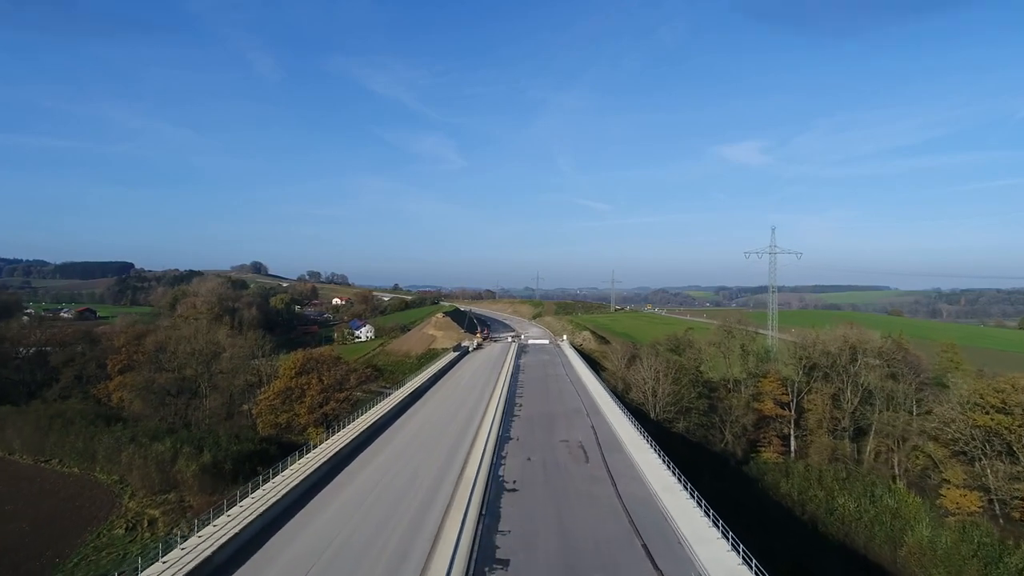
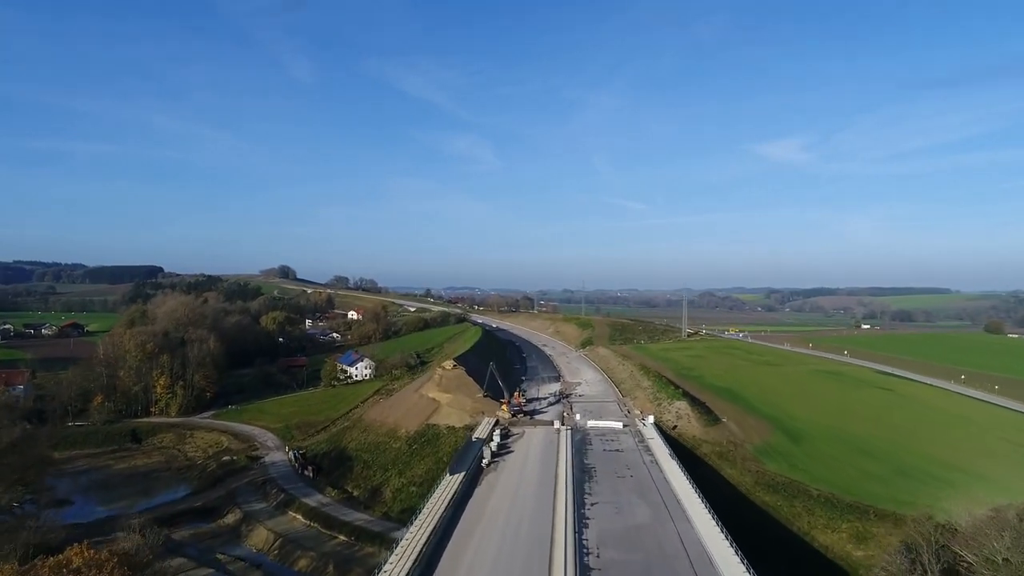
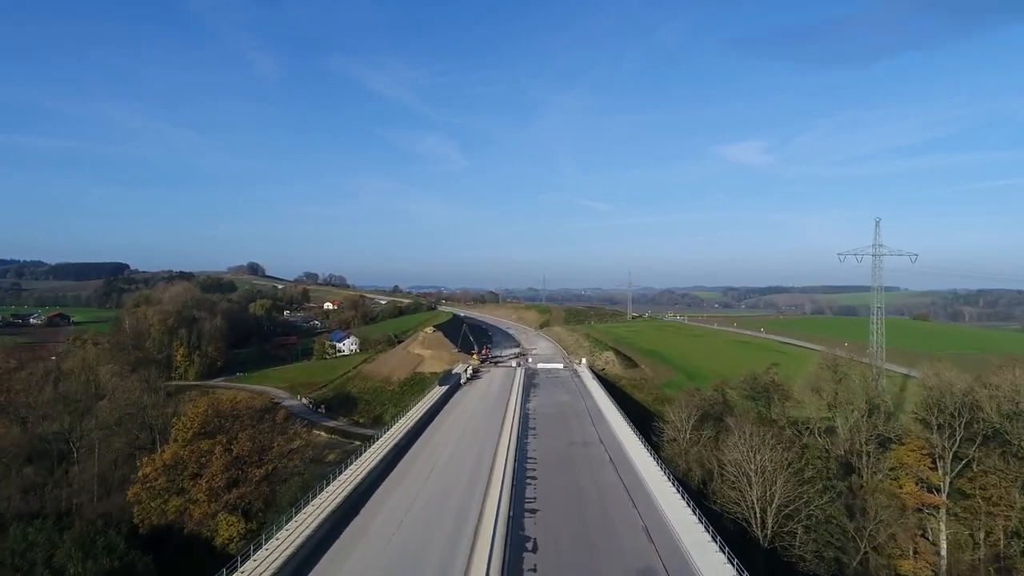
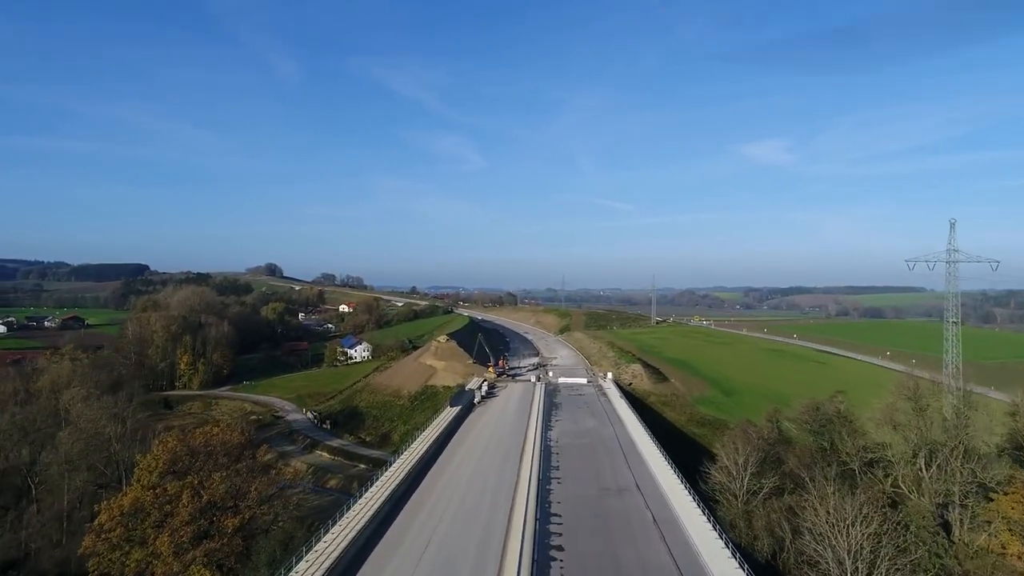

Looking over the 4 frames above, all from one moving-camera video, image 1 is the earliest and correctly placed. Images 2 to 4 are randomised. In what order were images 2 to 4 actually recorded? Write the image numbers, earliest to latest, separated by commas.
3, 4, 2
